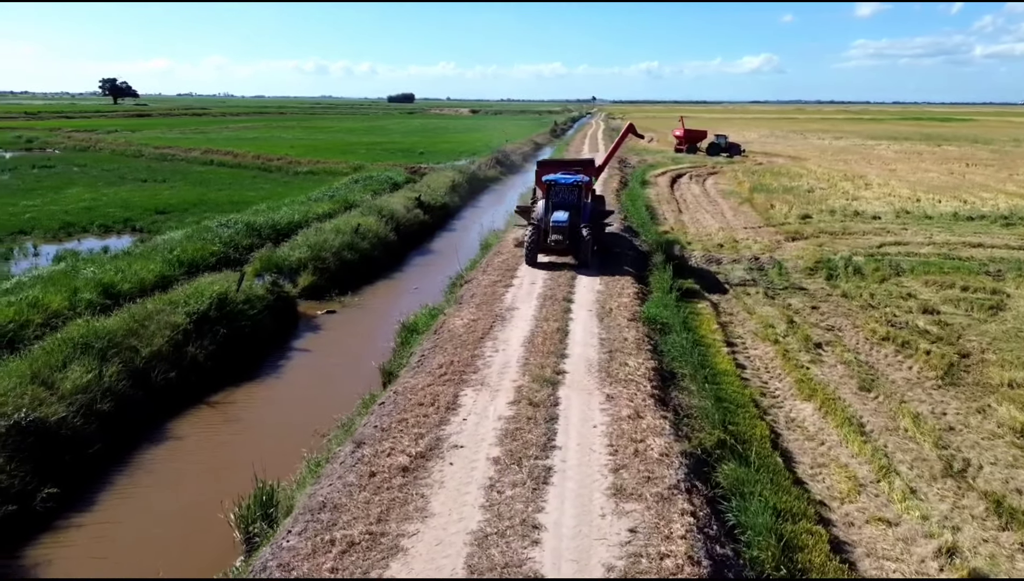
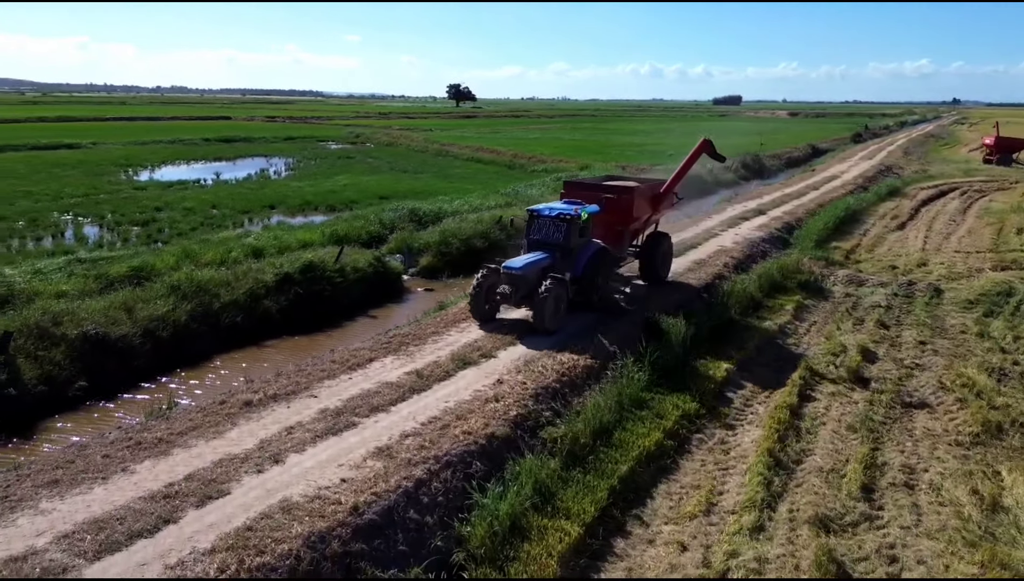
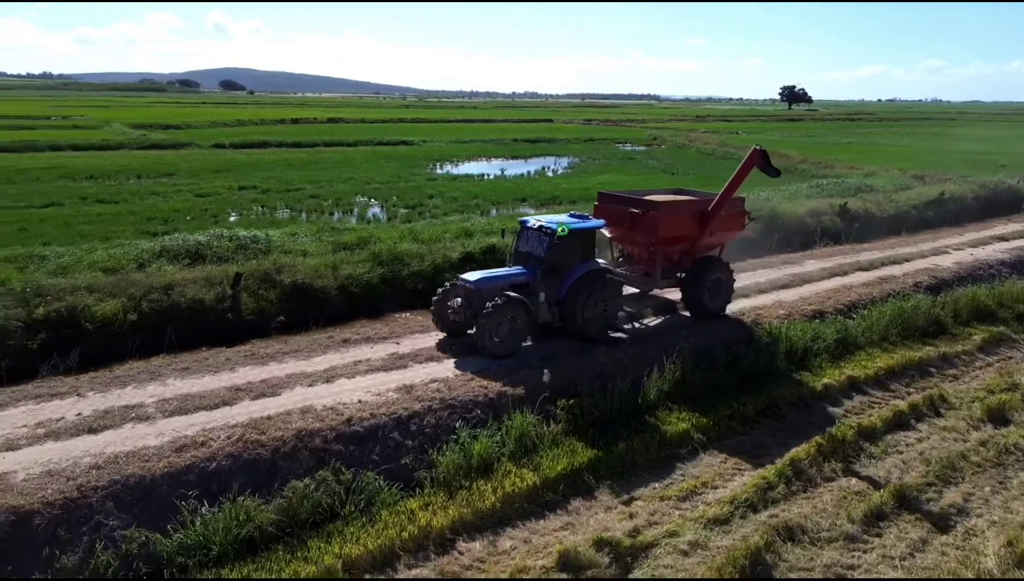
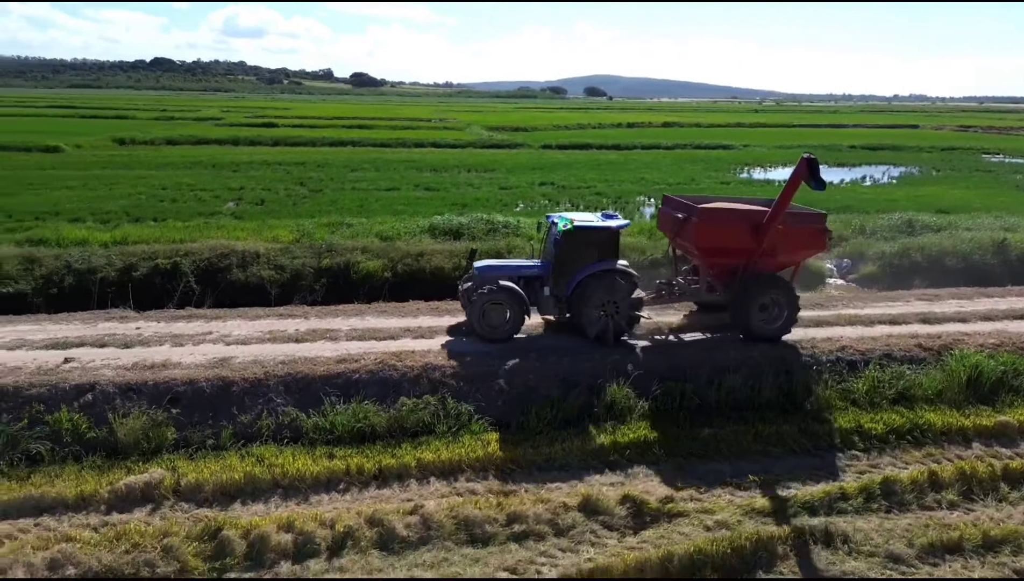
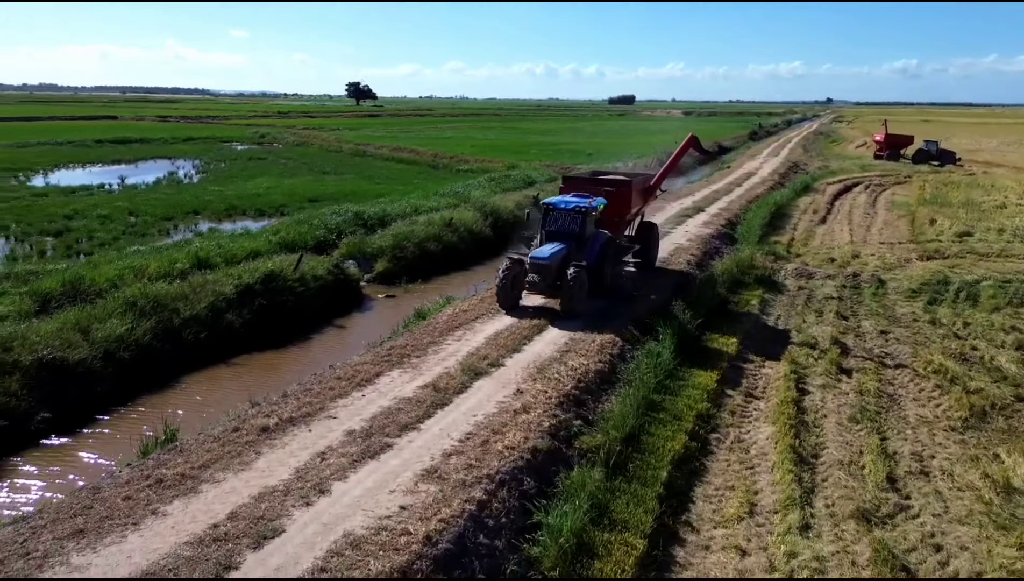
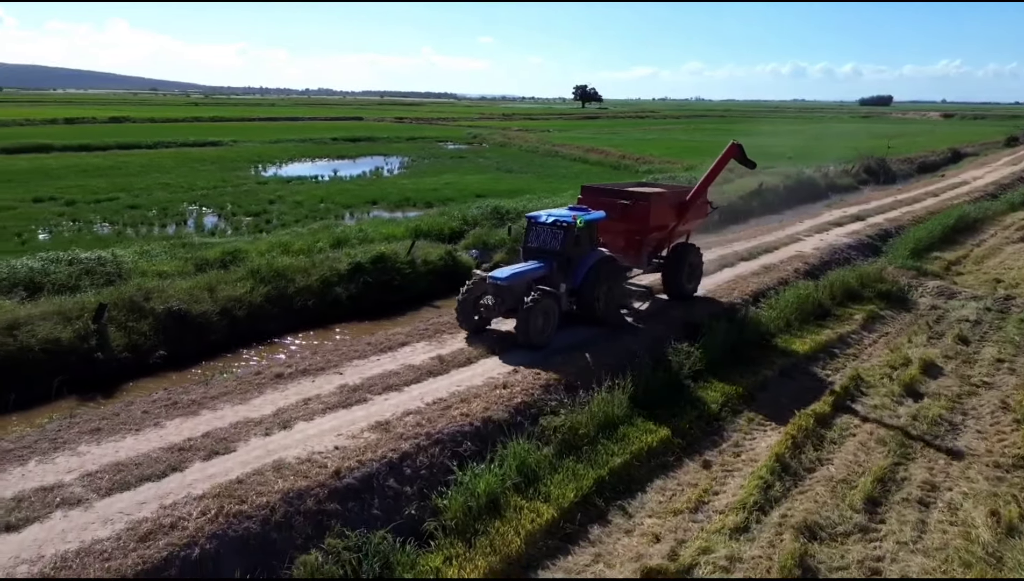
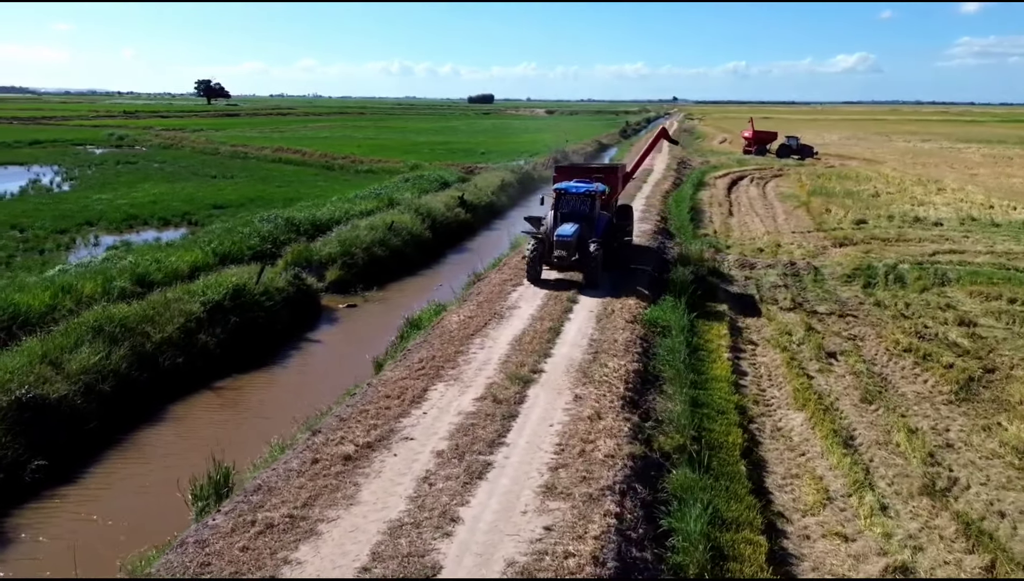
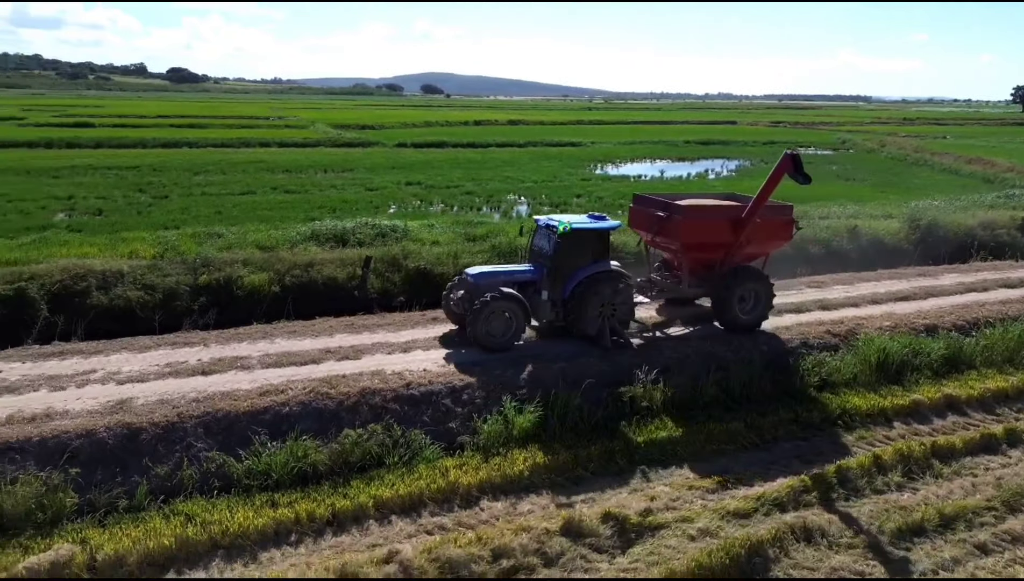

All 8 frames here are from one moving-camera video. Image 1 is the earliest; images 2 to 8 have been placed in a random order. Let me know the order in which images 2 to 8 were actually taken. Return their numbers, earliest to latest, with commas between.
7, 5, 2, 6, 3, 8, 4
